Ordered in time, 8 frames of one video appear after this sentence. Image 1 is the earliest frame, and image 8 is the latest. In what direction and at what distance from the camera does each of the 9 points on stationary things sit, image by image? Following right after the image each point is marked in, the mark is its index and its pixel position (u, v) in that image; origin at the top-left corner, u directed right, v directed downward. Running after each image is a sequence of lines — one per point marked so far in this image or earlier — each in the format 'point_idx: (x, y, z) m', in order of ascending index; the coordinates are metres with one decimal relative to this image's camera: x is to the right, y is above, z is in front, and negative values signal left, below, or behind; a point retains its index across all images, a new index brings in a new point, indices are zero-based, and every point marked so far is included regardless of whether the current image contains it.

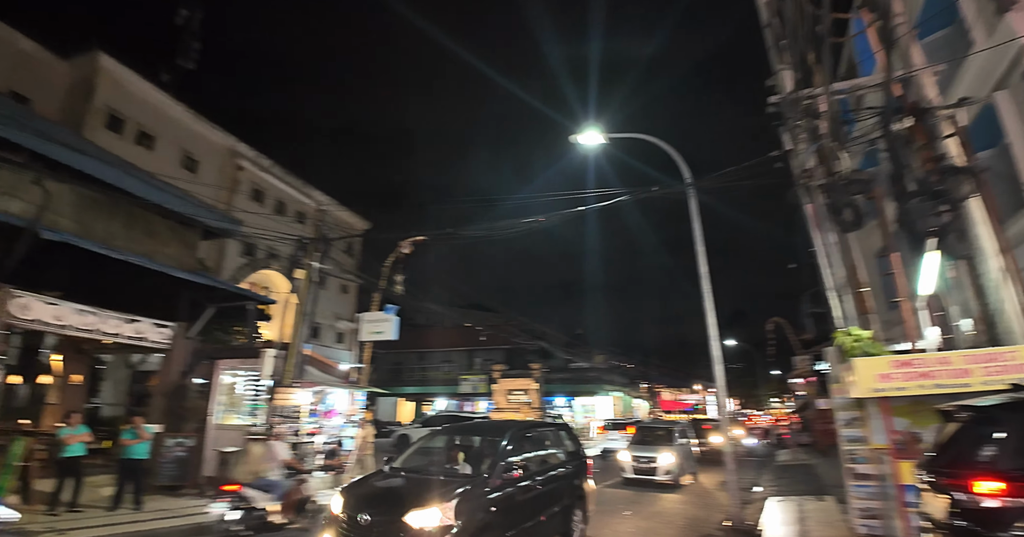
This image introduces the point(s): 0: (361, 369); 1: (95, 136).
0: (-5.7, -3.8, +19.5) m
1: (-14.9, +4.8, +18.4) m
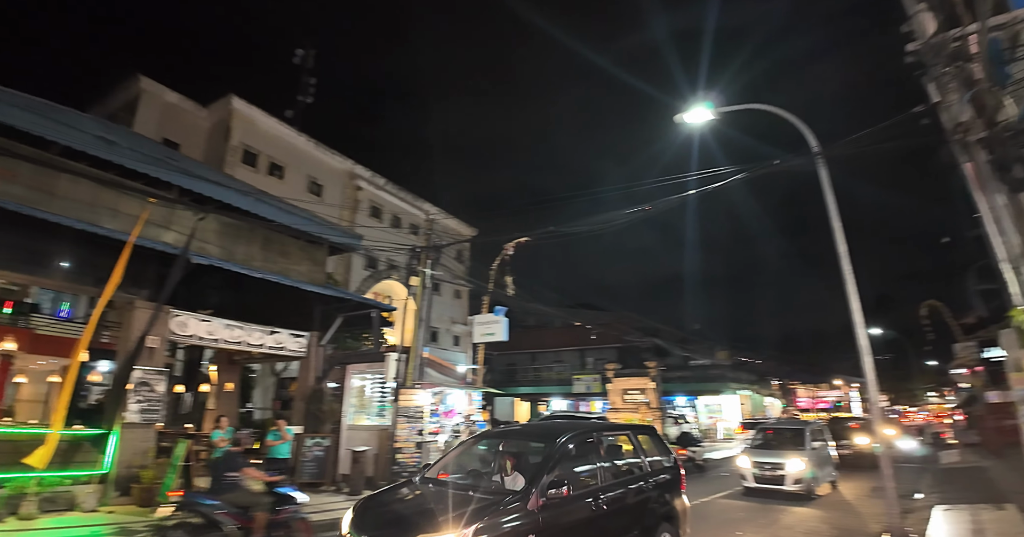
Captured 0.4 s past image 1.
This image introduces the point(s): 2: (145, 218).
0: (-1.4, -4.0, +20.1) m
1: (-11.2, +4.0, +21.0) m
2: (-7.8, +1.1, +10.9) m
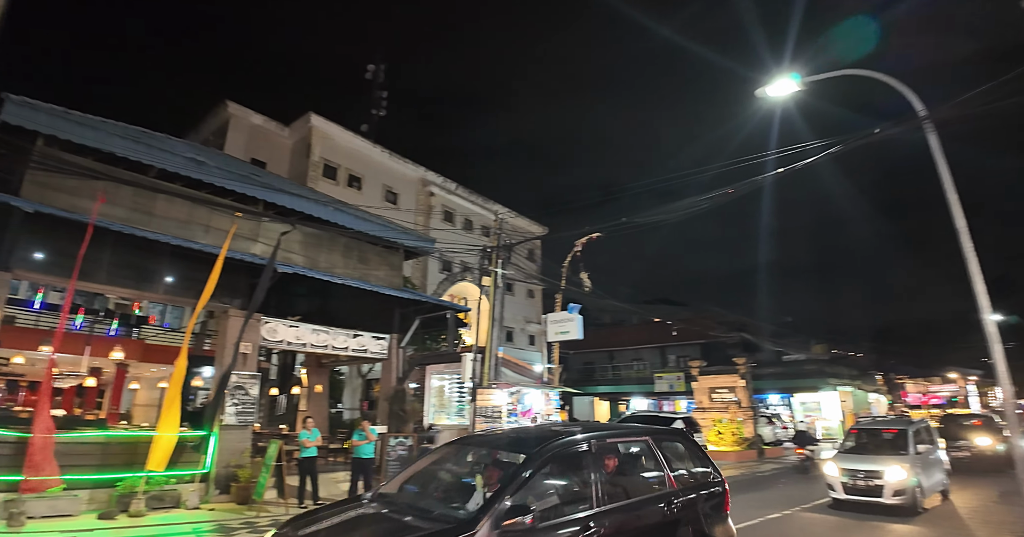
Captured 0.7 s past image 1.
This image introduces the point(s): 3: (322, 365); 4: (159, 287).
0: (+1.6, -3.9, +19.8) m
1: (-8.3, +3.6, +22.1) m
2: (-6.3, +0.8, +11.6) m
3: (-6.0, -3.0, +16.3) m
4: (-7.3, -0.4, +10.5) m
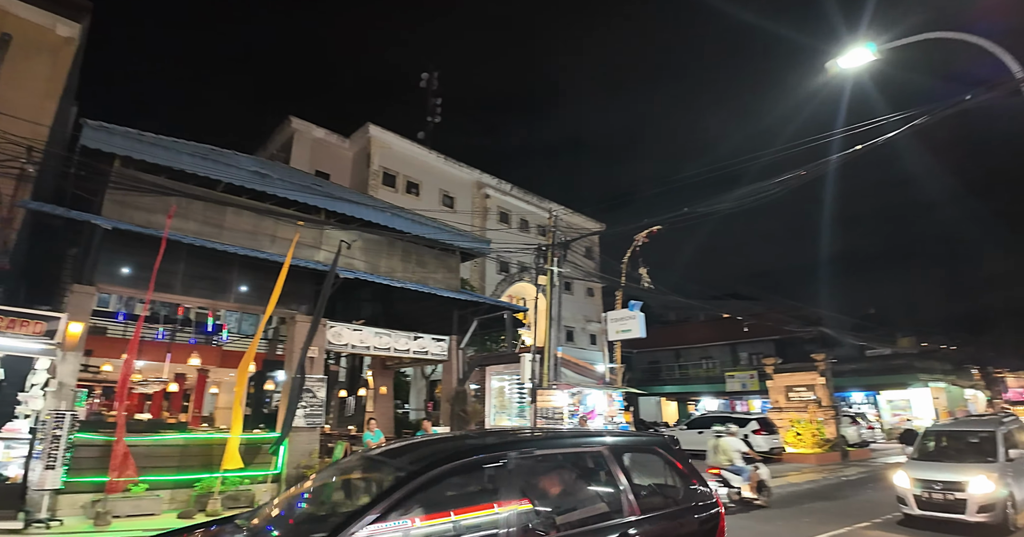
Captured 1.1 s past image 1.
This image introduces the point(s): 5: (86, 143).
0: (+3.9, -3.8, +19.2) m
1: (-5.9, +3.4, +22.7) m
2: (-5.0, +0.7, +12.0) m
3: (-4.1, -3.2, +16.7) m
4: (-6.1, -0.6, +11.1) m
5: (-7.8, +2.3, +9.3) m
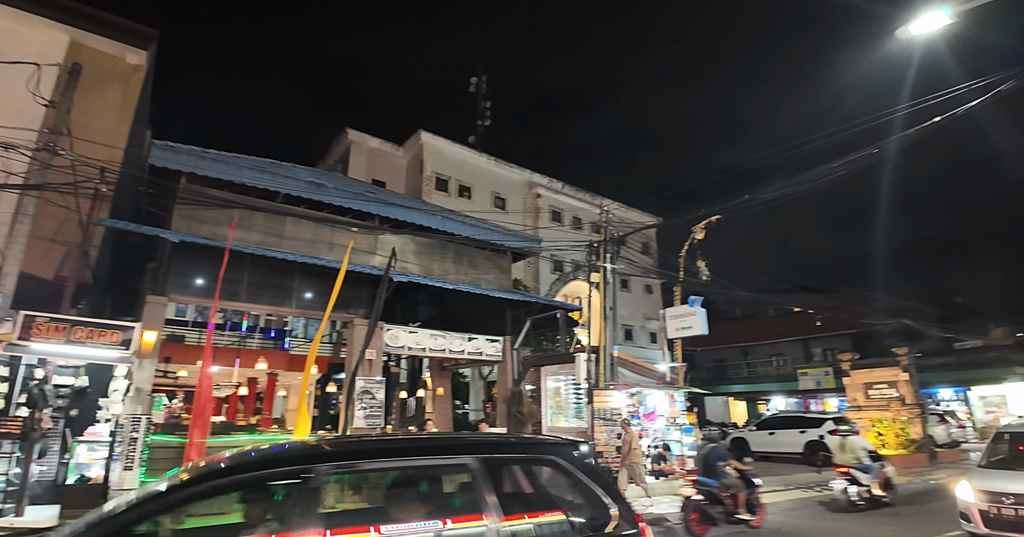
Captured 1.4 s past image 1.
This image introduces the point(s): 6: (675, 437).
0: (+5.9, -3.6, +18.5) m
1: (-3.7, +3.2, +23.1) m
2: (-3.8, +0.5, +12.3) m
3: (-2.2, -3.2, +16.8) m
4: (-4.9, -0.7, +11.5) m
5: (-6.9, +2.1, +10.0) m
6: (+4.0, -4.1, +12.7) m
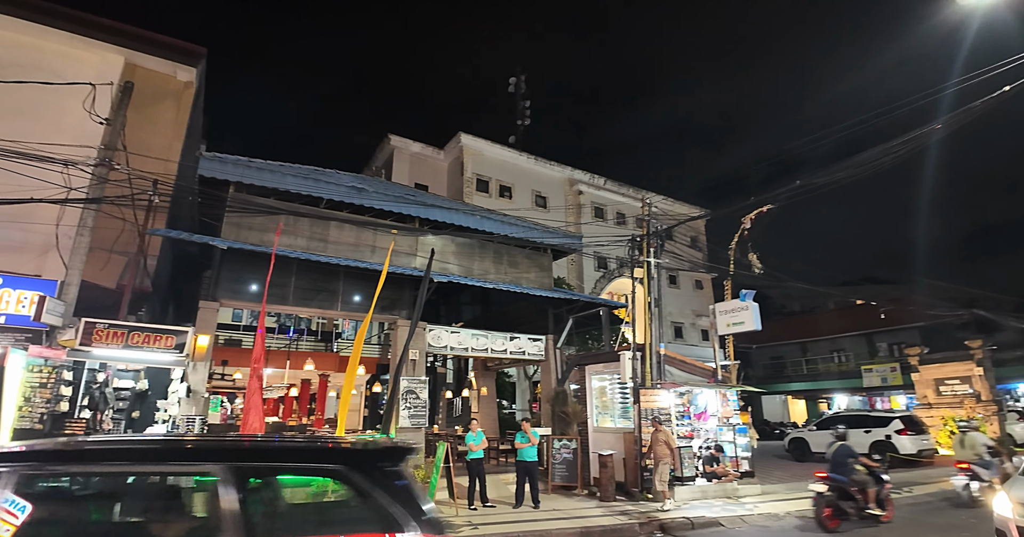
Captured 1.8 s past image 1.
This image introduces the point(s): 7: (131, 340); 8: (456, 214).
0: (+7.5, -3.3, +17.7) m
1: (-1.8, +3.2, +23.1) m
2: (-2.9, +0.5, +12.5) m
3: (-0.8, -3.2, +16.8) m
4: (-4.0, -0.8, +11.7) m
5: (-6.2, +1.9, +10.4) m
6: (+5.0, -4.0, +12.1) m
7: (-6.2, -1.2, +8.4) m
8: (-1.4, +1.4, +13.0) m
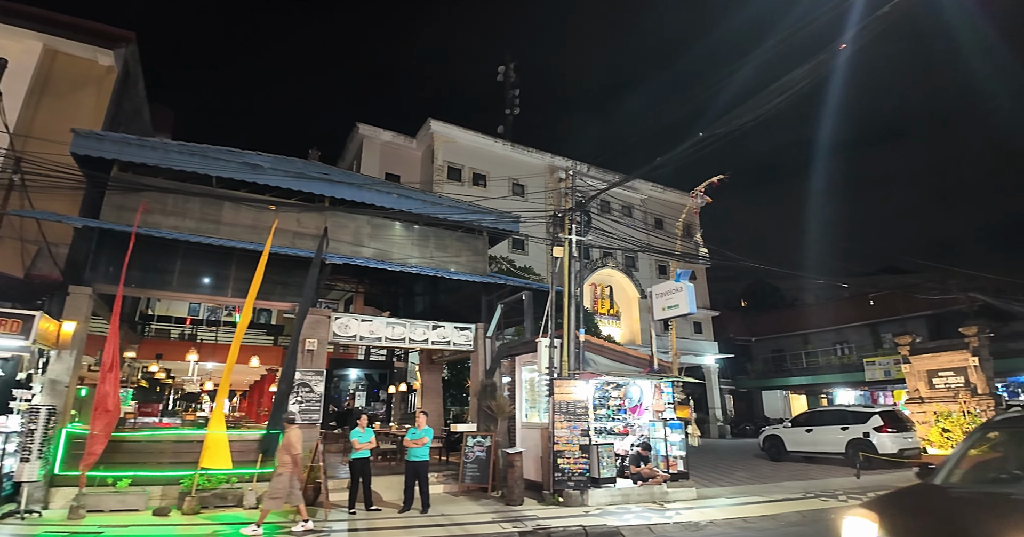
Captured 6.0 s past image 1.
0: (+6.0, -2.8, +16.2) m
1: (-3.1, +3.6, +22.2) m
2: (-4.8, +0.8, +11.7) m
3: (-2.3, -2.9, +15.9) m
4: (-5.9, -0.5, +11.0) m
5: (-8.2, +2.2, +9.8) m
6: (+3.2, -3.5, +10.8) m
7: (-8.3, -0.9, +7.8) m
8: (-3.3, +1.8, +12.2) m
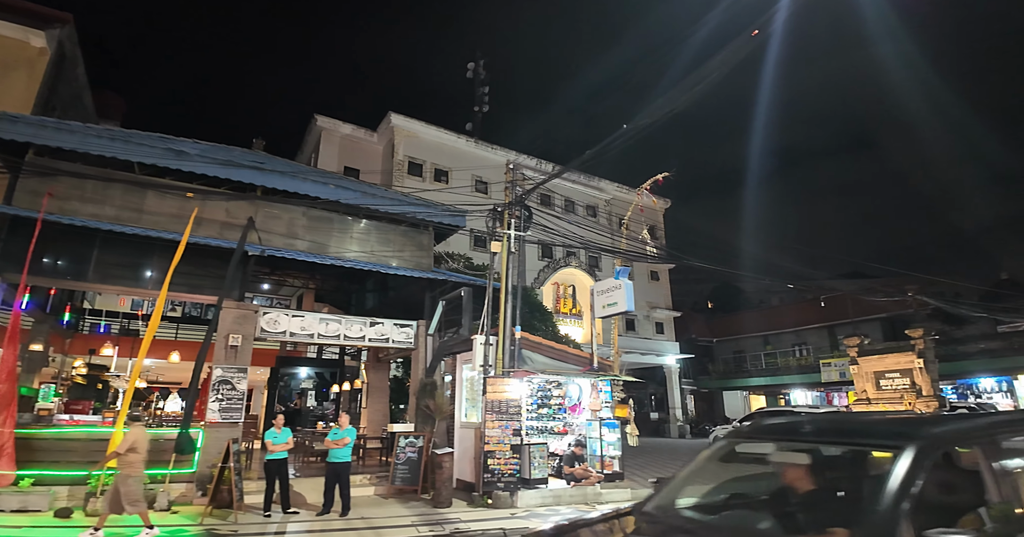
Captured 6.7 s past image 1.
0: (+4.5, -2.8, +16.2) m
1: (-4.7, +3.7, +21.8) m
2: (-6.1, +1.0, +11.2) m
3: (-3.8, -2.7, +15.5) m
4: (-7.2, -0.3, +10.5) m
5: (-9.5, +2.5, +9.2) m
6: (+1.9, -3.4, +10.6) m
7: (-9.5, -0.7, +7.2) m
8: (-4.6, +1.9, +11.8) m
